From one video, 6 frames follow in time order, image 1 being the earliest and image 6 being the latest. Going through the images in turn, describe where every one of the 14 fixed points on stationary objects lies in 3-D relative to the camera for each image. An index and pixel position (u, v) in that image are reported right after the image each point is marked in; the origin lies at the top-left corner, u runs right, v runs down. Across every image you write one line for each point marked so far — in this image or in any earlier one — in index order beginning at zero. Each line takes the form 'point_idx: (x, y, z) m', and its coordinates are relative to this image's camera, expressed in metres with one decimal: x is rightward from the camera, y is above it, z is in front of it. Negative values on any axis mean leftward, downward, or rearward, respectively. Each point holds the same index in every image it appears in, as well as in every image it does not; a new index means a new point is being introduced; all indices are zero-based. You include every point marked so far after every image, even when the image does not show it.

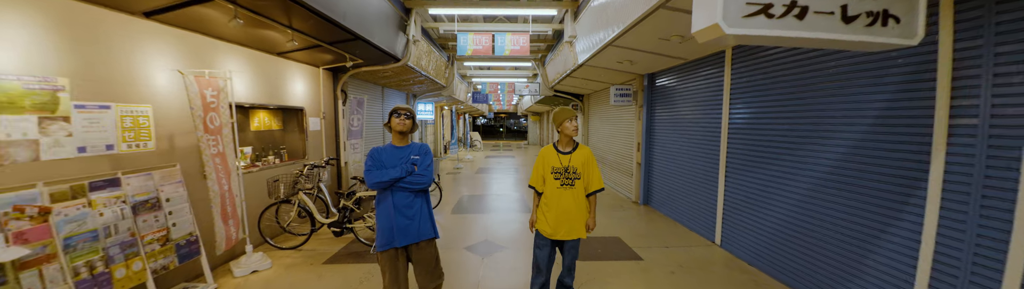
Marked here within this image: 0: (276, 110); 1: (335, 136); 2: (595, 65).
0: (-2.5, +0.4, +3.2) m
1: (-2.4, +0.1, +4.1) m
2: (+1.2, +1.1, +4.3) m
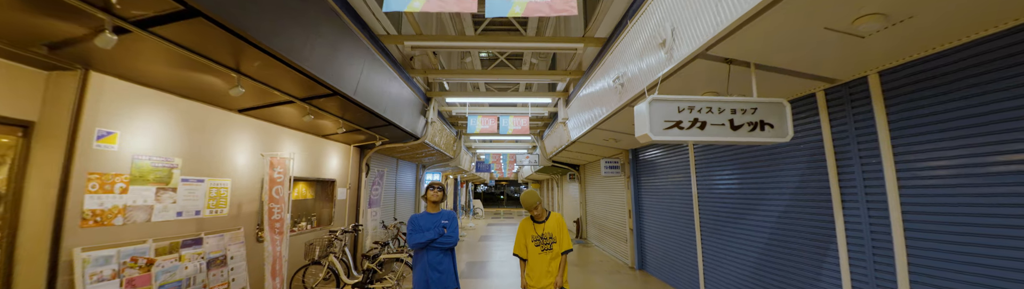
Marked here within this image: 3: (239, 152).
0: (-2.5, -0.4, +3.7) m
1: (-2.4, -0.9, +4.6) m
2: (+1.3, +0.1, +5.0) m
3: (-2.6, -0.1, +2.9) m
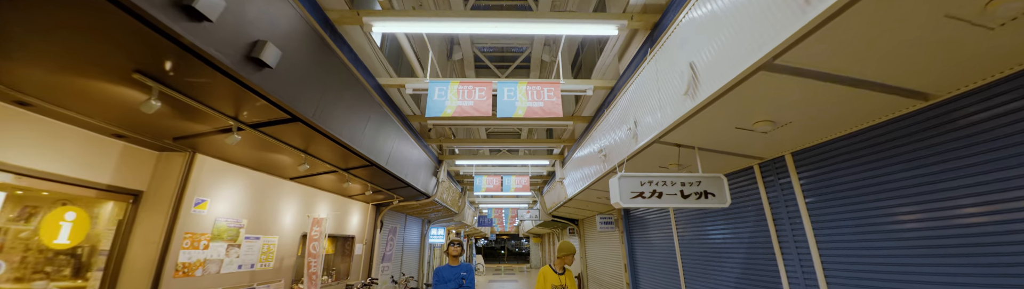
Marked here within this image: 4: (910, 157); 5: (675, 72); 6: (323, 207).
0: (-2.4, -1.3, +4.2) m
1: (-2.3, -1.9, +5.0) m
2: (+1.3, -1.0, +5.5) m
3: (-2.5, -0.8, +3.4) m
4: (+2.6, 0.0, +1.9) m
5: (+1.2, +0.5, +2.3) m
6: (-2.5, -0.8, +4.0) m
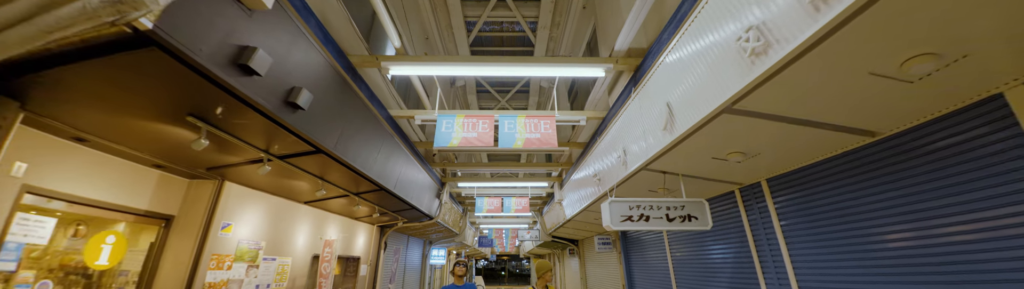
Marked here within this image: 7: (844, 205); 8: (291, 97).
0: (-2.4, -1.6, +4.4) m
1: (-2.3, -2.3, +5.1) m
2: (+1.3, -1.4, +5.7) m
3: (-2.5, -1.1, +3.6) m
4: (+2.6, -0.3, +2.2) m
5: (+1.2, +0.3, +2.5) m
6: (-2.5, -1.2, +4.2) m
7: (+2.6, -0.5, +2.4) m
8: (-1.5, +0.3, +2.1) m
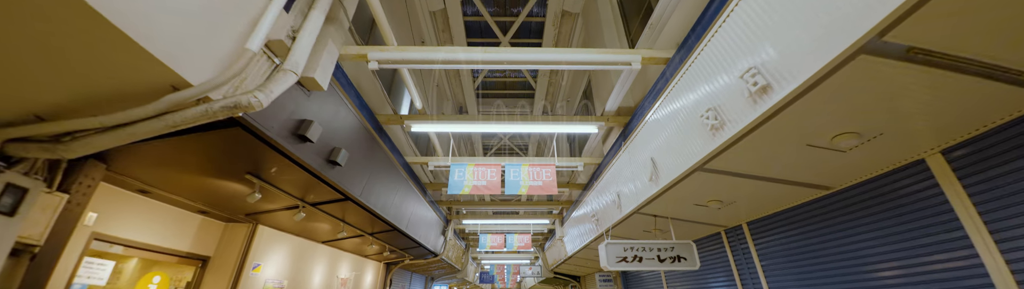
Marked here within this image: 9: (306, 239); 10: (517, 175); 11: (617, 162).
0: (-2.4, -2.3, +4.5) m
1: (-2.3, -3.0, +5.2) m
2: (+1.4, -2.2, +5.9) m
3: (-2.5, -1.6, +3.8) m
4: (+2.7, -0.7, +2.5) m
5: (+1.3, -0.2, +2.9) m
6: (-2.4, -1.8, +4.4) m
7: (+2.7, -0.9, +2.7) m
8: (-1.5, -0.1, +2.4) m
9: (-2.6, -1.2, +3.7) m
10: (+0.1, -0.3, +3.4) m
11: (+1.2, -0.2, +3.5) m
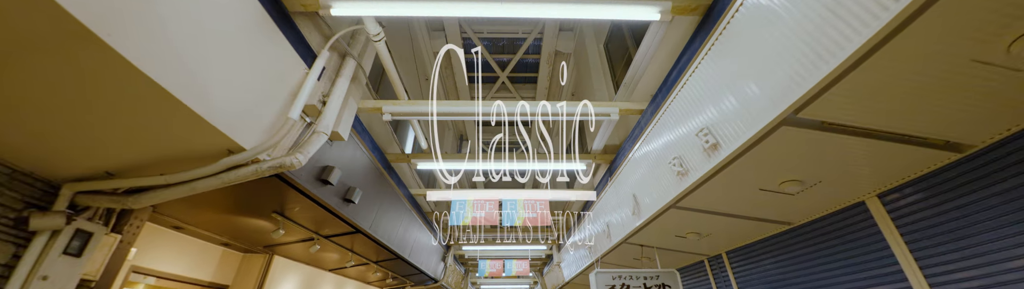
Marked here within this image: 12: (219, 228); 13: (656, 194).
0: (-2.4, -2.8, +4.7) m
1: (-2.3, -3.5, +5.3) m
2: (+1.3, -2.7, +6.0) m
3: (-2.5, -2.1, +4.0) m
4: (+2.6, -1.0, +2.7) m
5: (+1.2, -0.5, +3.2) m
6: (-2.5, -2.3, +4.6) m
7: (+2.6, -1.3, +2.9) m
8: (-1.5, -0.5, +2.7) m
9: (-2.6, -1.6, +4.0) m
10: (0.0, -0.8, +3.7) m
11: (+1.2, -0.6, +3.7) m
12: (-2.7, -0.8, +2.8) m
13: (+1.3, -0.4, +2.7) m
